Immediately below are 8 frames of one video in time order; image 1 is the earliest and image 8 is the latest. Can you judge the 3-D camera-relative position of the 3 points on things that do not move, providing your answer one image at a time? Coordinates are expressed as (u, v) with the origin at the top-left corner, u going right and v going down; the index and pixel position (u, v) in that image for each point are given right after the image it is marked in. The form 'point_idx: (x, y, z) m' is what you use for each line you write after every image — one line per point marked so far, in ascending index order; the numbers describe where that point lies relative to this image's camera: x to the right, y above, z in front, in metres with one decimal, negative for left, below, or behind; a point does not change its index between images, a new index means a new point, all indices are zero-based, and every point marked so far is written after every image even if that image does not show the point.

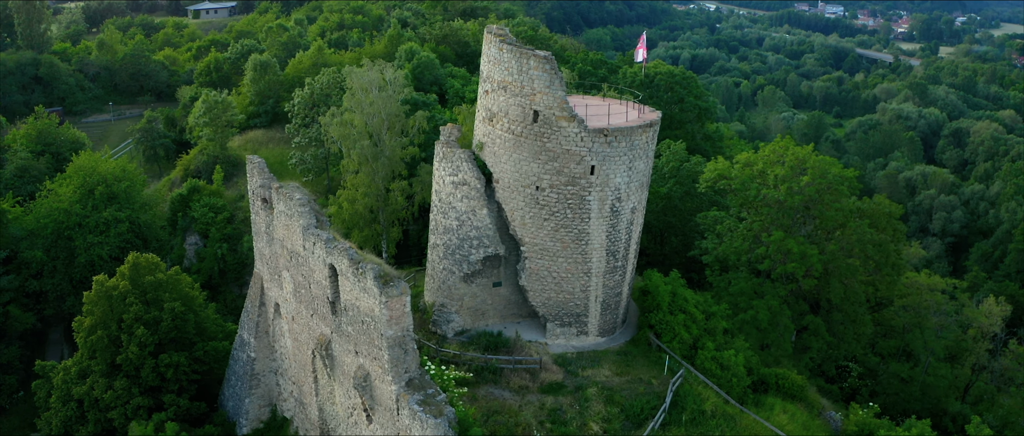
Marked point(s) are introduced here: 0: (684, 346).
0: (+4.1, -3.0, +19.3) m
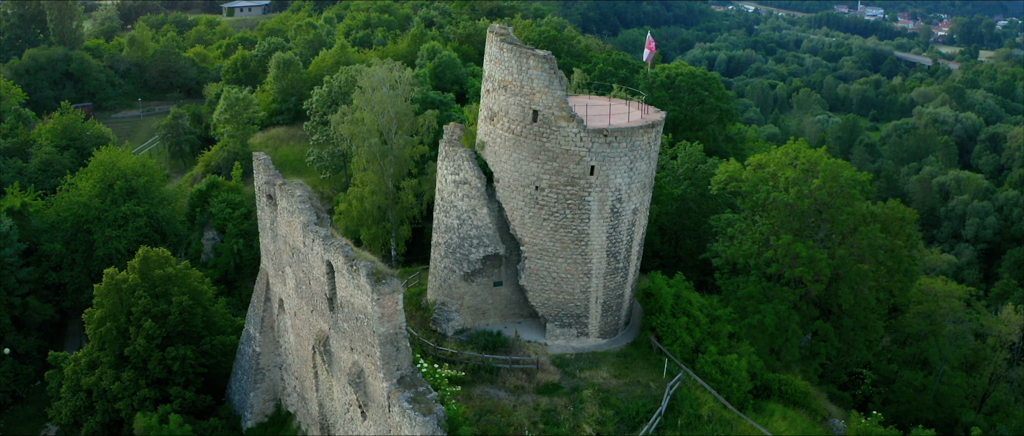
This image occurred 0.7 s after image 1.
0: (+4.1, -3.1, +19.1) m
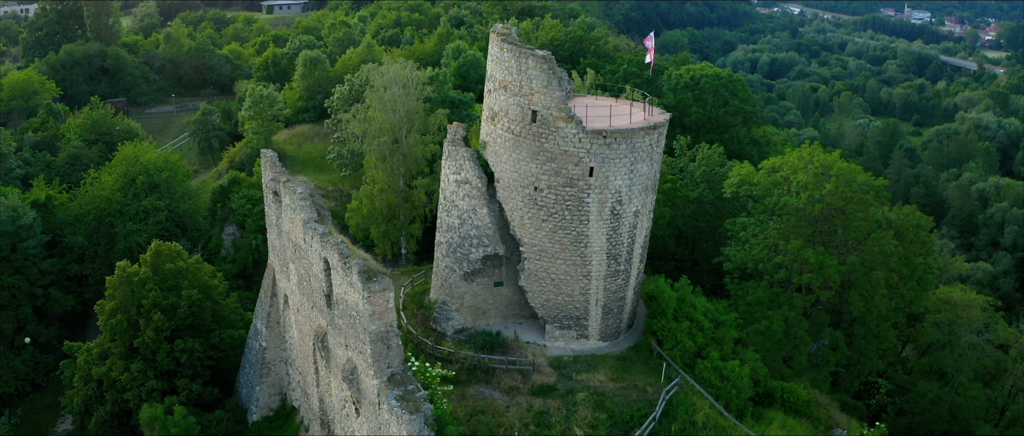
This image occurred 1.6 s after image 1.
0: (+4.1, -3.2, +18.9) m
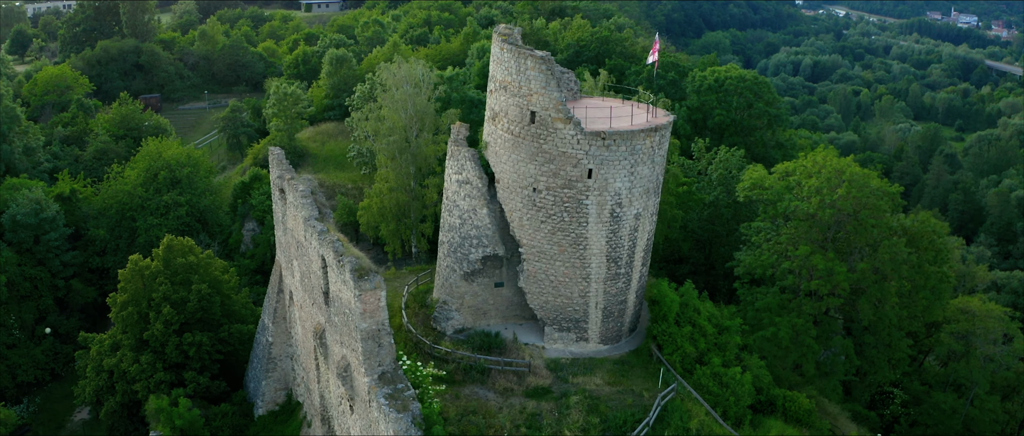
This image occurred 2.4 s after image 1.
0: (+4.0, -3.3, +18.7) m
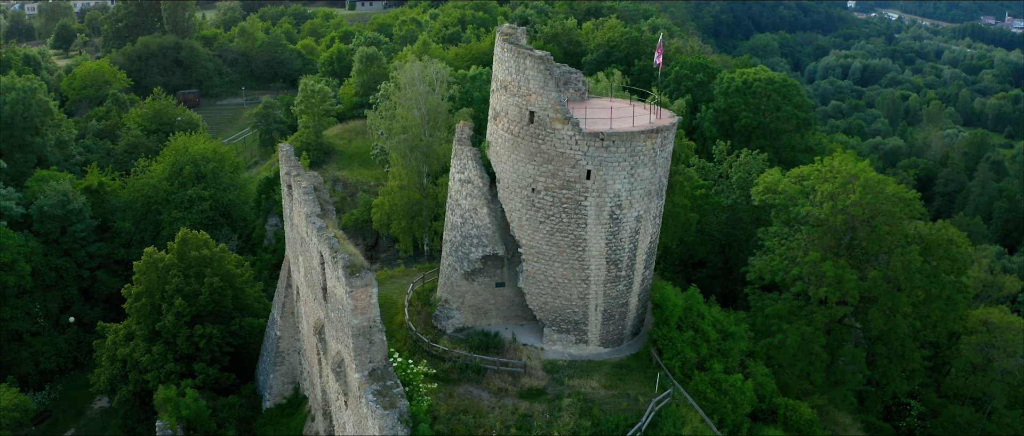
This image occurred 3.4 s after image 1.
0: (+3.9, -3.3, +18.4) m
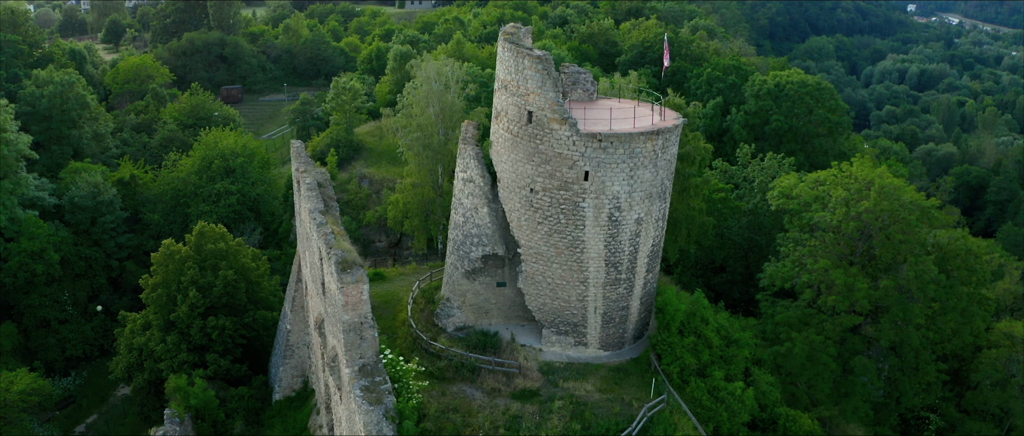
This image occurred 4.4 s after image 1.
0: (+3.9, -3.4, +18.1) m
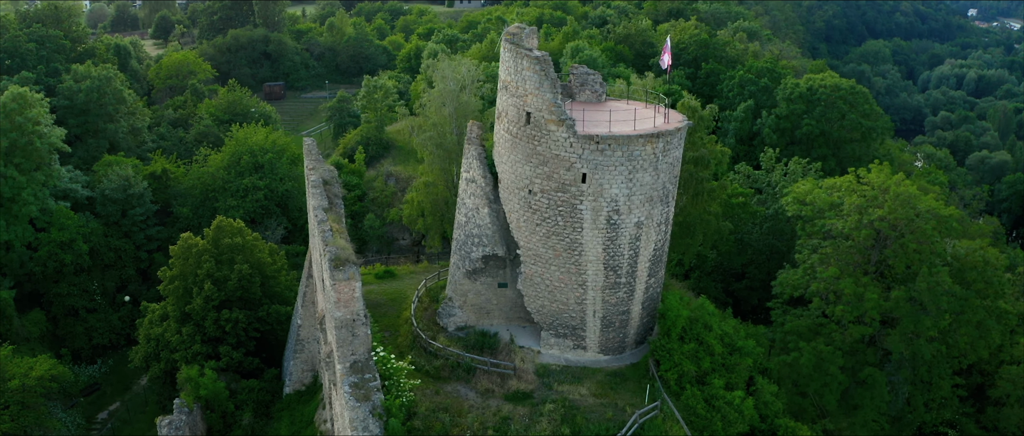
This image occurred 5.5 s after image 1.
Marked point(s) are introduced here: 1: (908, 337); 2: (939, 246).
0: (+3.8, -3.5, +17.9) m
1: (+9.7, -2.9, +19.8) m
2: (+10.6, -0.7, +20.1) m
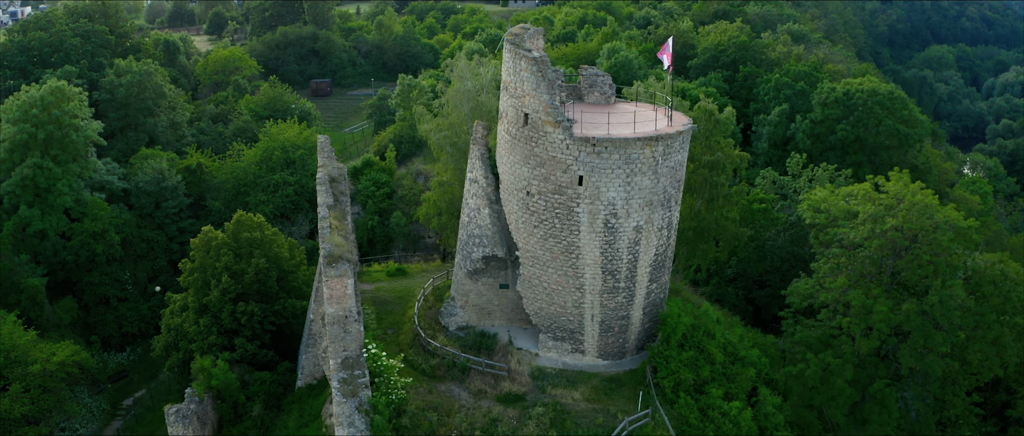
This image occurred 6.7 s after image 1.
0: (+3.7, -3.6, +17.6) m
1: (+9.7, -3.2, +19.1) m
2: (+10.7, -1.0, +19.4) m
